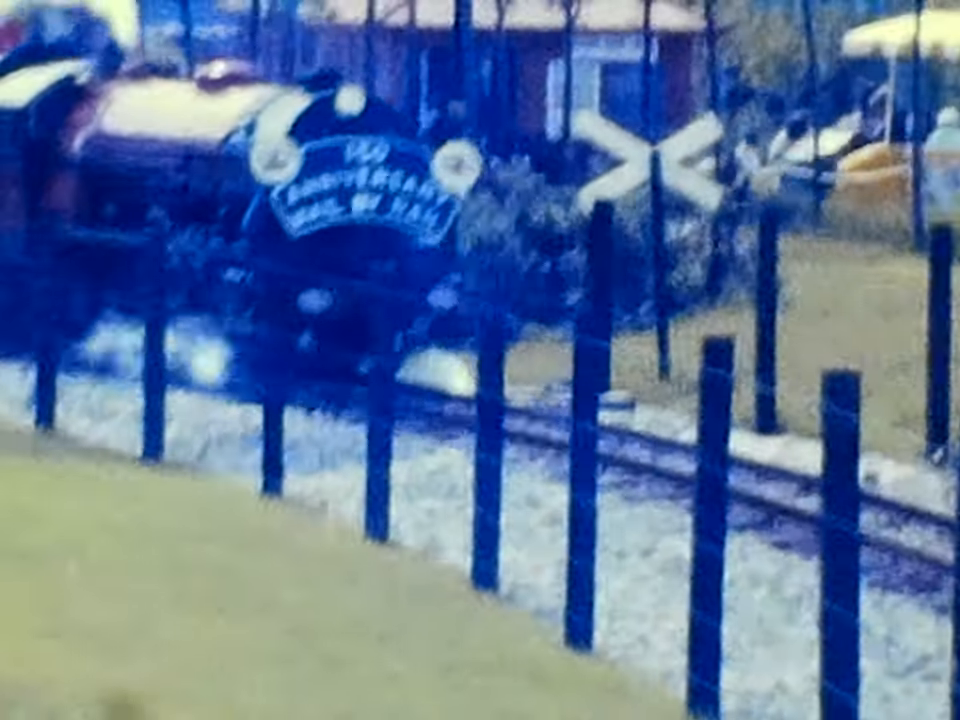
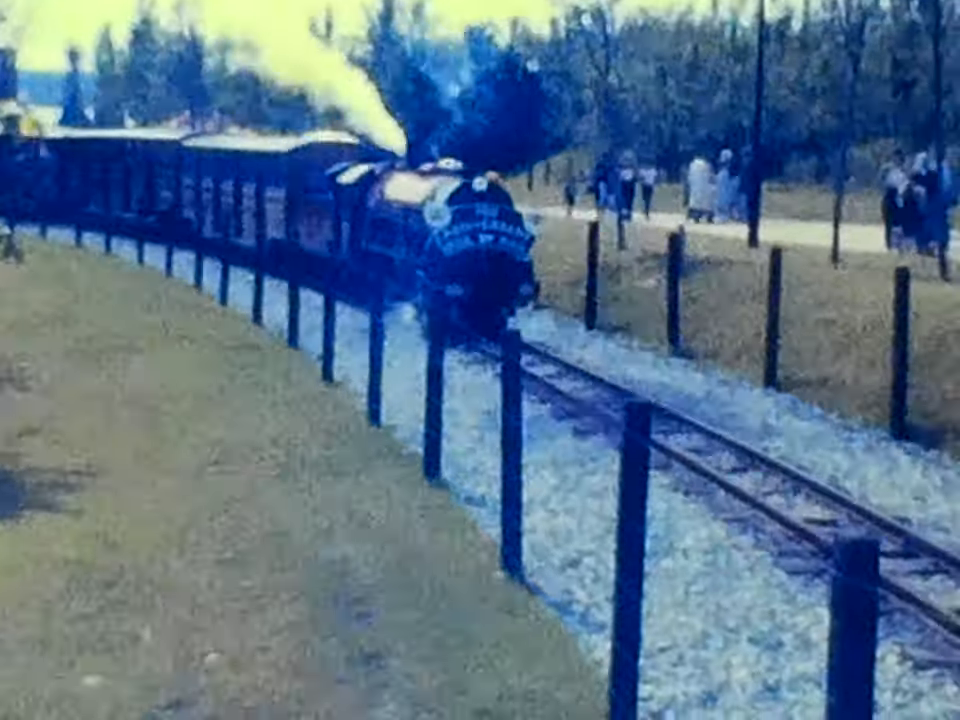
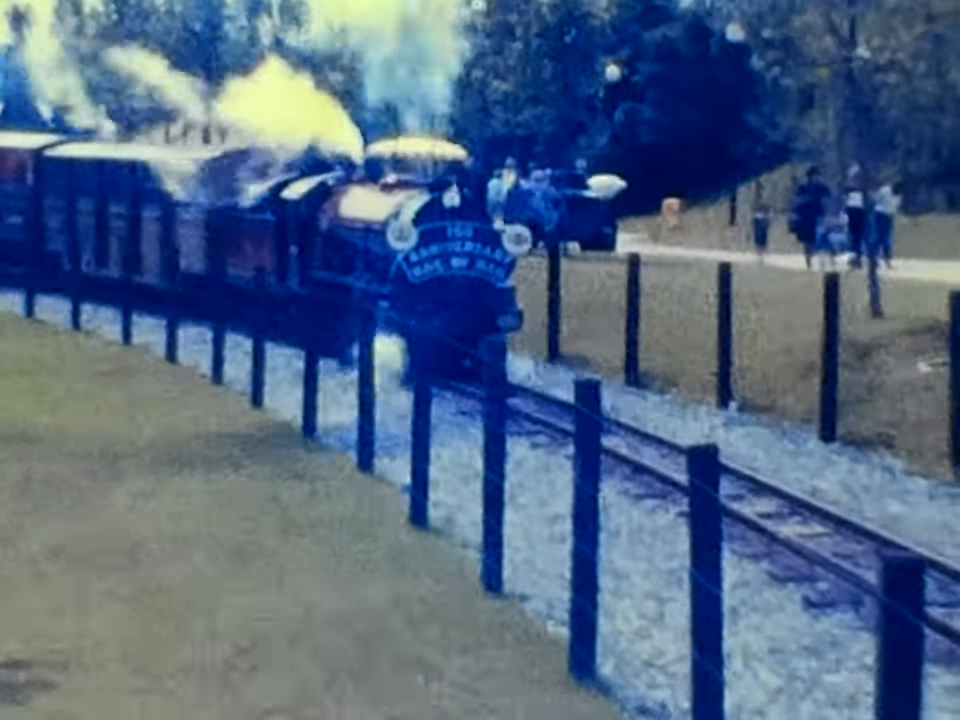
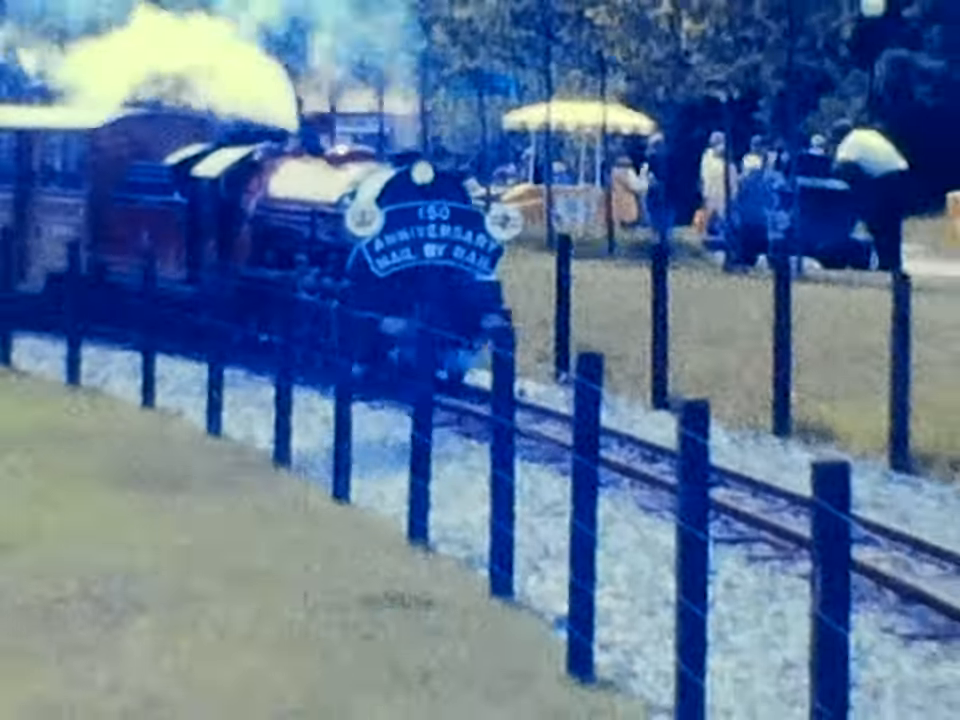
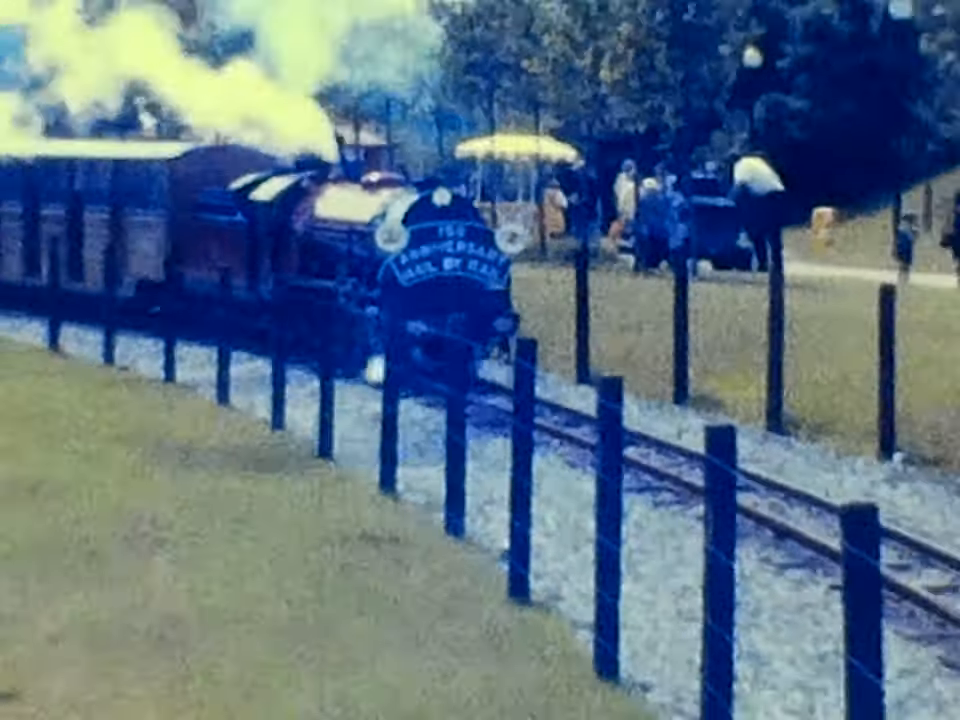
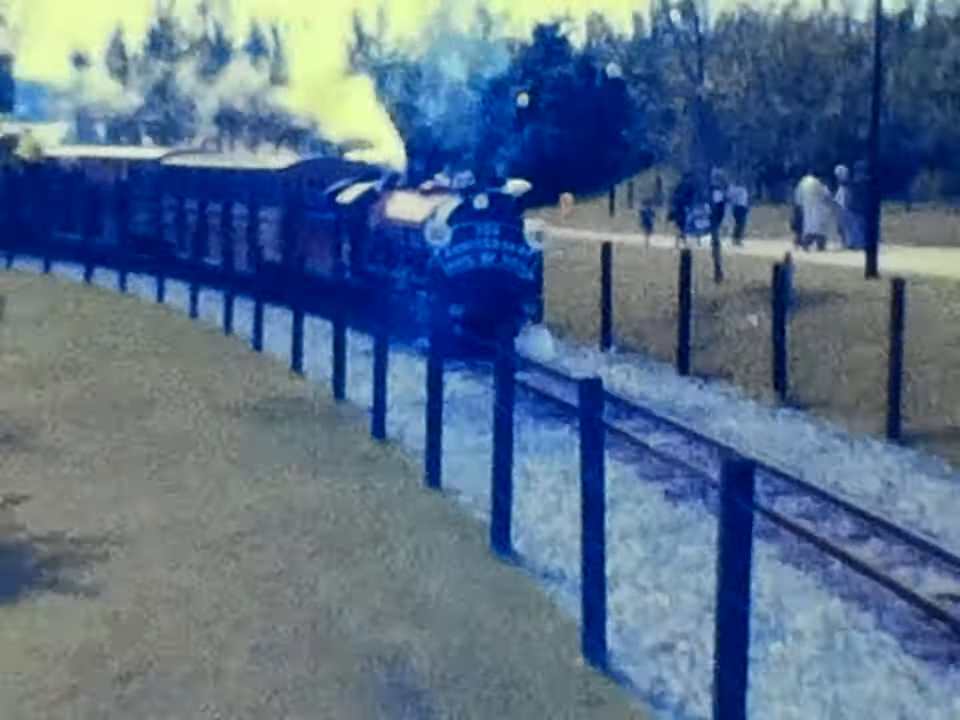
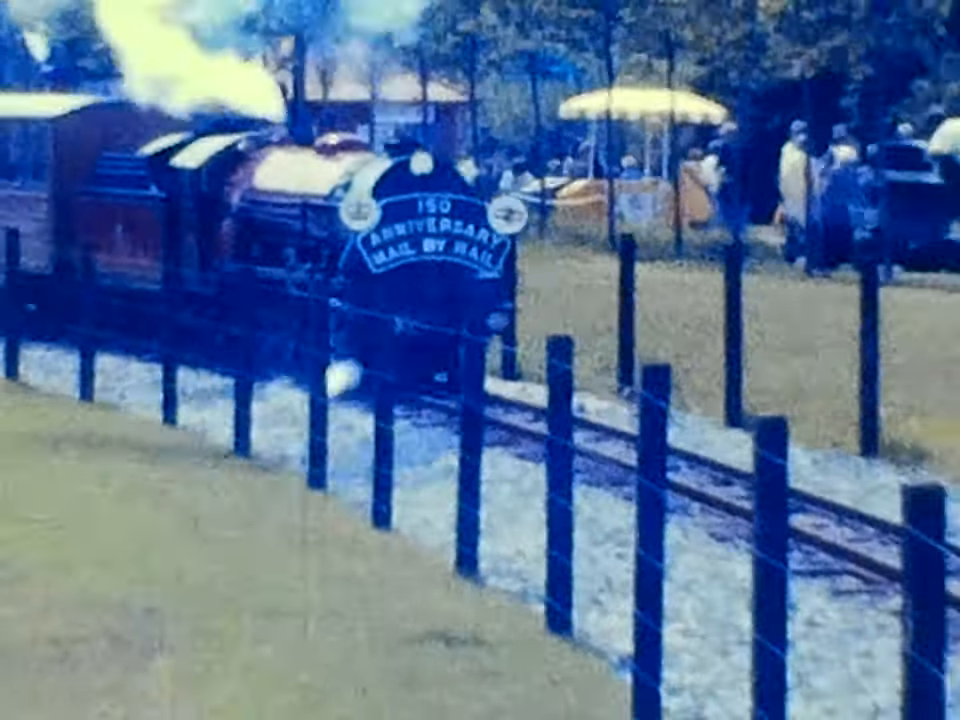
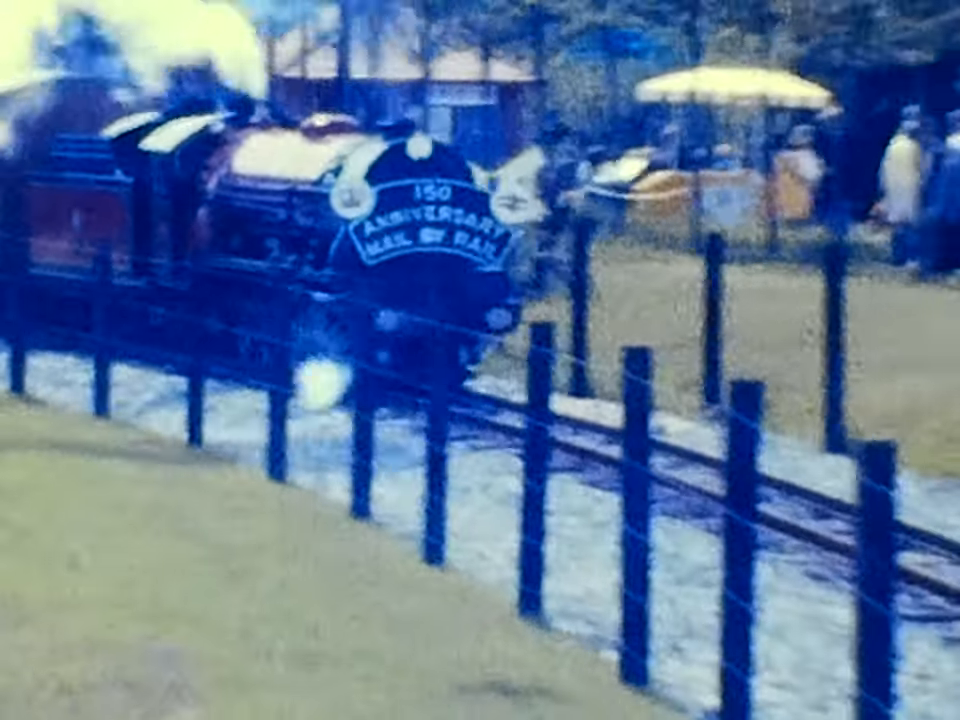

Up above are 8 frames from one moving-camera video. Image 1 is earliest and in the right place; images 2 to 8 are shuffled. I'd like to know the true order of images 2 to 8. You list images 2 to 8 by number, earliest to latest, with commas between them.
8, 7, 4, 5, 3, 6, 2
